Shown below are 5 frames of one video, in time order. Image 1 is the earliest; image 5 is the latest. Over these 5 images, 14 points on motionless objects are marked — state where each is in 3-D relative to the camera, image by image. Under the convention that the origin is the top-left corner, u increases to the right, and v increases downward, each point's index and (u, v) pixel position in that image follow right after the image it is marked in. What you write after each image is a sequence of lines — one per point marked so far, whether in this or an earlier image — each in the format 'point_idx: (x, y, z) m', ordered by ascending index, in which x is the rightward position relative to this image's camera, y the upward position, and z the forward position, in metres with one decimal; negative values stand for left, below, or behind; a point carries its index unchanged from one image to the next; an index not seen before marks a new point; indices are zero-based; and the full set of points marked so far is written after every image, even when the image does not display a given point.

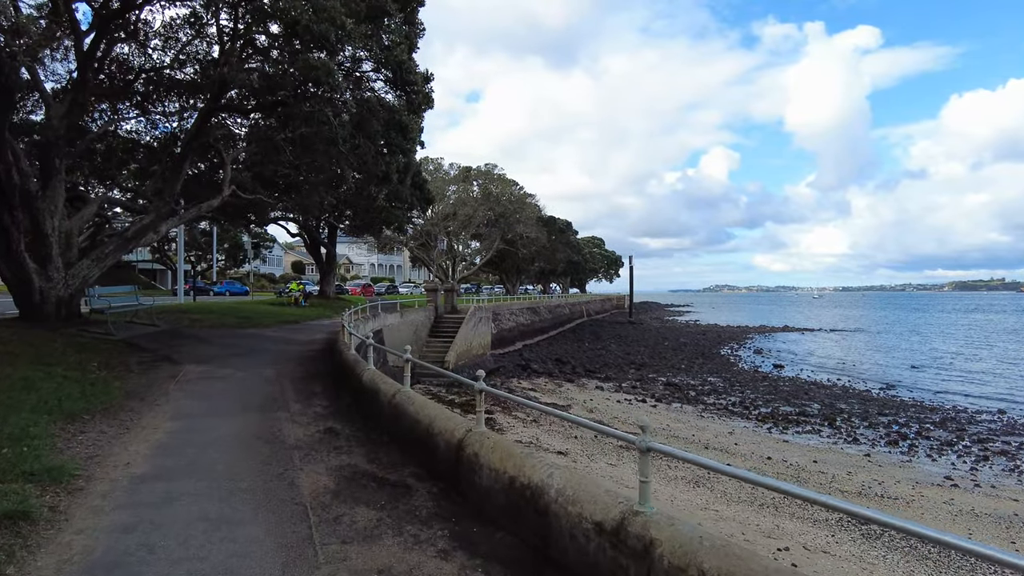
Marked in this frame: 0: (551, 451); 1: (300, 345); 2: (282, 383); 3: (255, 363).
0: (+0.8, -3.3, +12.5) m
1: (-4.9, -1.3, +14.5) m
2: (-3.4, -1.4, +9.1) m
3: (-4.6, -1.3, +11.2) m
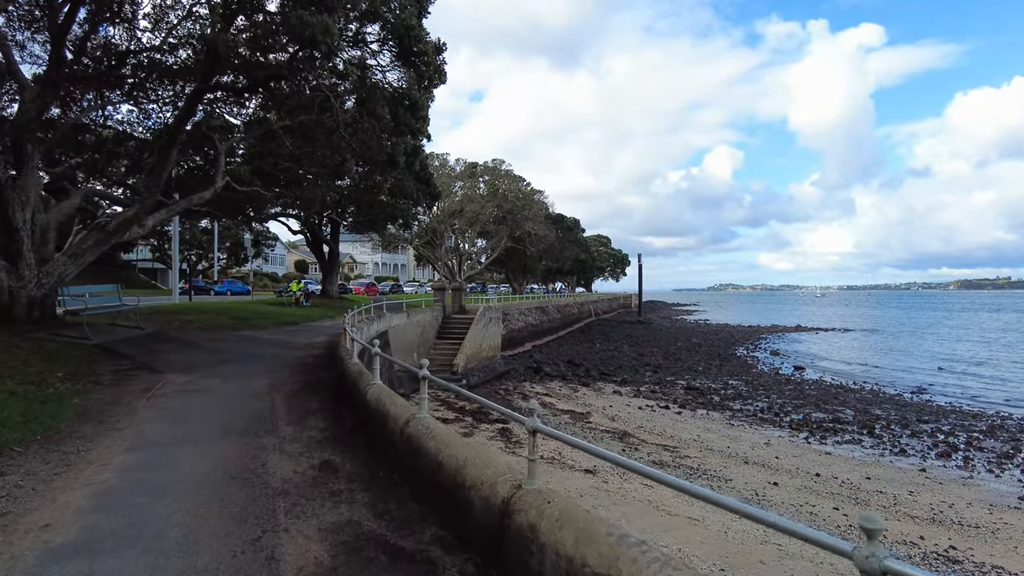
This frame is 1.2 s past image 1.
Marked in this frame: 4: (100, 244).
0: (+1.2, -3.3, +11.2) m
1: (-4.5, -1.3, +13.2) m
2: (-3.0, -1.4, +7.8) m
3: (-4.2, -1.3, +9.9) m
4: (-8.5, +0.9, +12.8) m
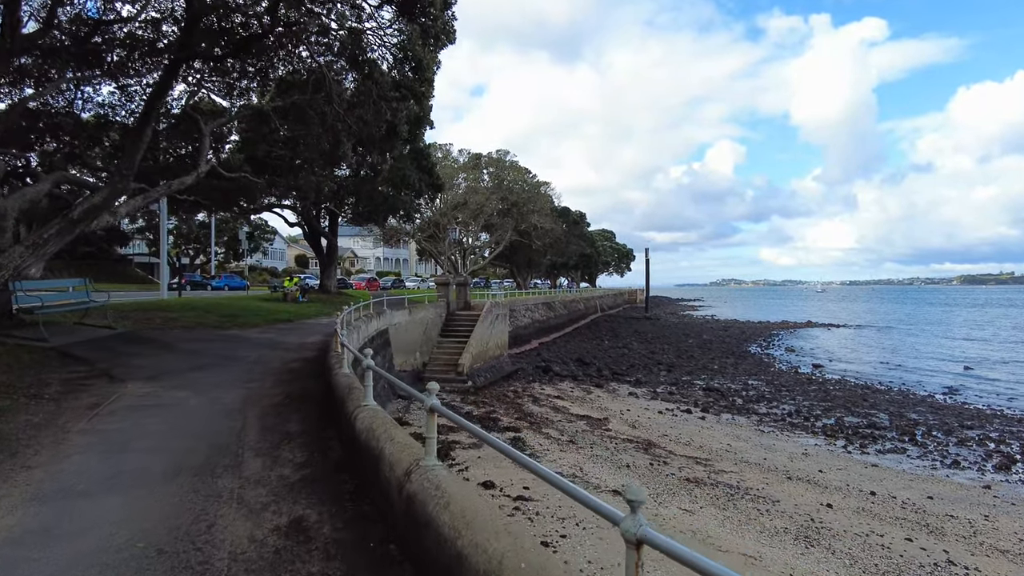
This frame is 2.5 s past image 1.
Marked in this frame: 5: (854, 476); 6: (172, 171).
0: (+1.5, -3.2, +9.8) m
1: (-4.2, -1.2, +11.8) m
2: (-2.7, -1.3, +6.4) m
3: (-4.0, -1.2, +8.5) m
4: (-8.2, +1.0, +11.4) m
5: (+6.7, -3.7, +12.2) m
6: (-11.0, +3.8, +20.2) m
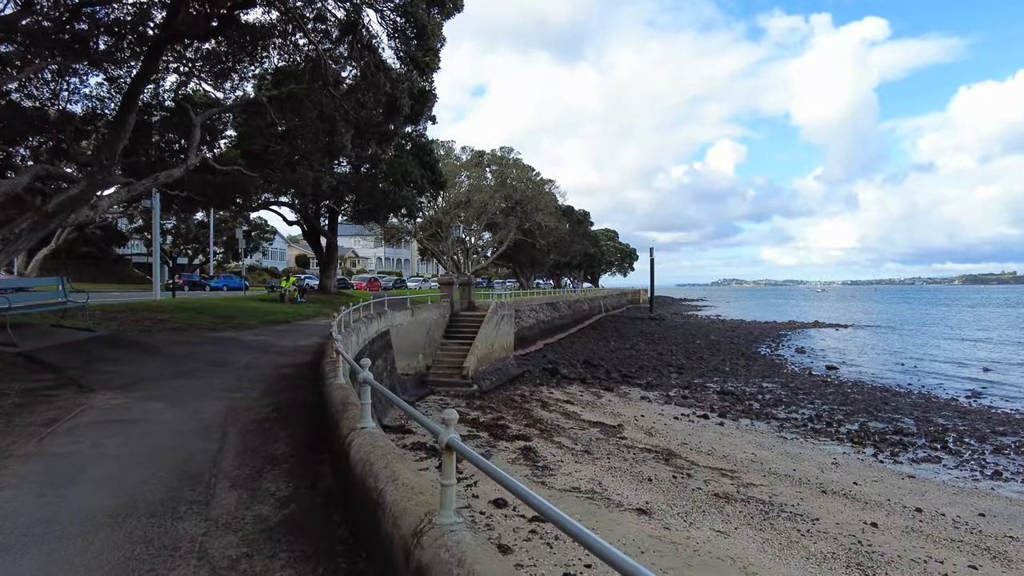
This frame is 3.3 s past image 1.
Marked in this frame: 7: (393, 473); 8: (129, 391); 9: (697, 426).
0: (+1.7, -3.2, +8.9) m
1: (-4.0, -1.2, +10.9) m
2: (-2.5, -1.3, +5.5) m
3: (-3.8, -1.2, +7.6) m
4: (-8.0, +1.0, +10.5) m
5: (+6.9, -3.6, +11.3) m
6: (-10.8, +3.8, +19.3) m
7: (-0.6, -0.9, +3.2) m
8: (-4.5, -1.2, +7.4) m
9: (+4.8, -3.6, +16.2) m
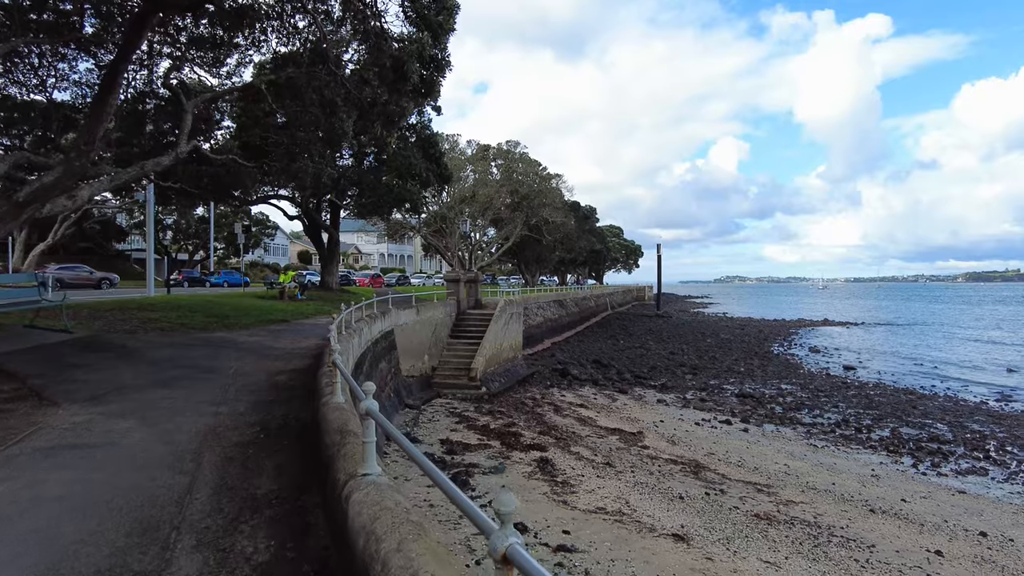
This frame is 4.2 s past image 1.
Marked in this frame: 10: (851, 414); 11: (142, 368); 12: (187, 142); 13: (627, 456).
0: (+2.0, -3.1, +7.9) m
1: (-3.7, -1.1, +9.9) m
2: (-2.3, -1.3, +4.6) m
3: (-3.5, -1.2, +6.6) m
4: (-7.7, +1.0, +9.6) m
5: (+7.1, -3.6, +10.3) m
6: (-10.5, +3.9, +18.4) m
7: (-0.4, -1.0, +2.2) m
8: (-4.3, -1.2, +6.4) m
9: (+5.1, -3.5, +15.3) m
10: (+10.5, -3.9, +19.3) m
11: (-4.9, -1.1, +8.4) m
12: (-7.5, +3.4, +14.5) m
13: (+2.2, -3.3, +12.2) m
